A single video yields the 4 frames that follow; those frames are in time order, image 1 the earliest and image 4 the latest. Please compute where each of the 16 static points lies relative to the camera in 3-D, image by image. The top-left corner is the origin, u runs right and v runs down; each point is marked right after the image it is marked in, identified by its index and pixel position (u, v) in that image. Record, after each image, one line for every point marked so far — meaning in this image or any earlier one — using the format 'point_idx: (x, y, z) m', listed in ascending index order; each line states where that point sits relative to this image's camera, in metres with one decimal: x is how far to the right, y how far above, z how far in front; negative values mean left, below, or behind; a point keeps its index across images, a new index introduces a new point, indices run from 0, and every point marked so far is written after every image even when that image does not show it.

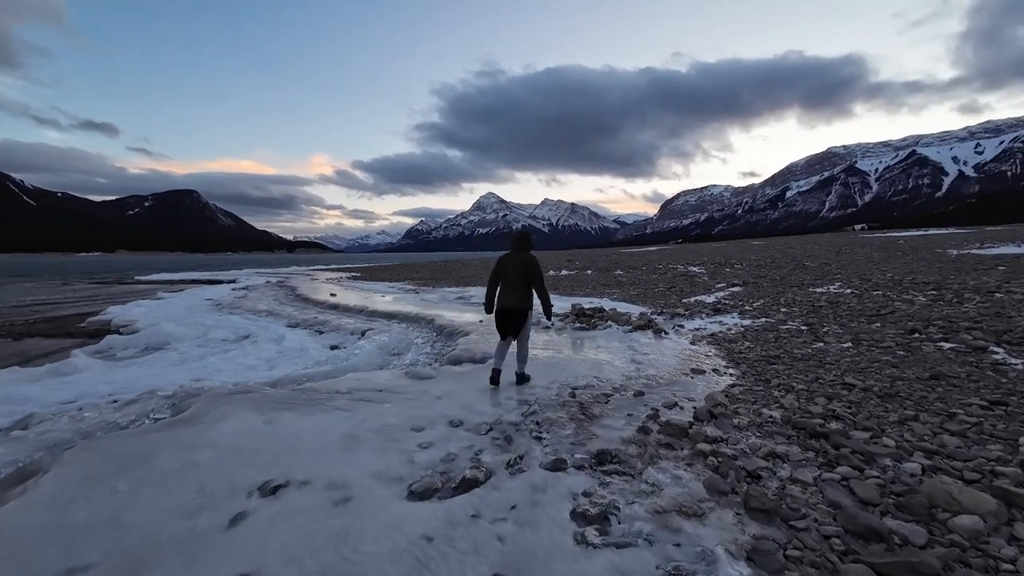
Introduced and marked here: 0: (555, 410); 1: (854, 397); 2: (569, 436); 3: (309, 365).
0: (+0.6, -1.7, +6.1) m
1: (+4.9, -1.6, +6.2) m
2: (+0.7, -1.8, +5.3) m
3: (-4.8, -1.8, +10.2) m
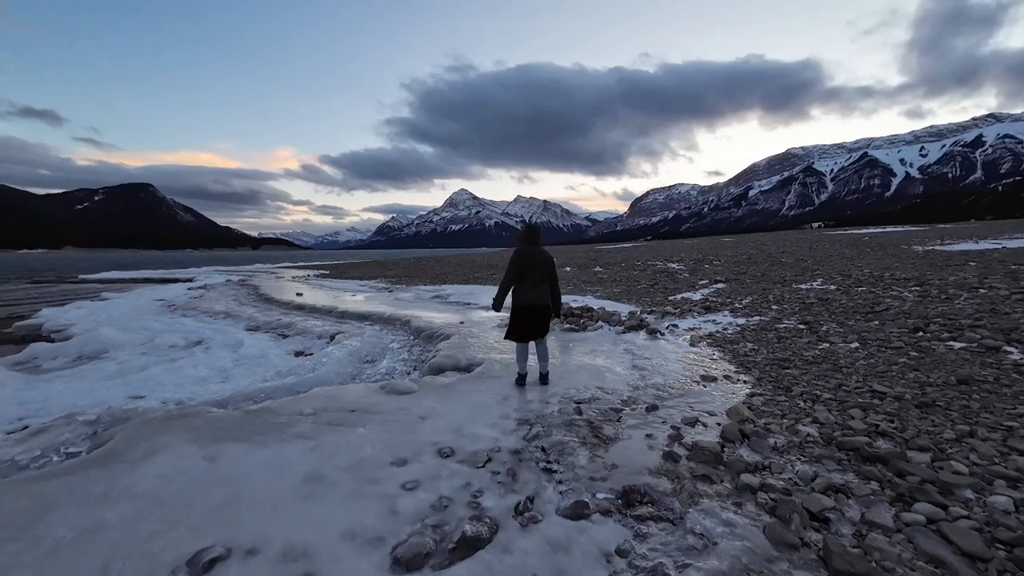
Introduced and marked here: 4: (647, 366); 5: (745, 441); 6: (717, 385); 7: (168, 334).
0: (+0.6, -1.7, +5.2) m
1: (+4.9, -1.5, +5.5) m
2: (+0.7, -1.8, +4.4) m
3: (-5.1, -1.8, +9.0) m
4: (+2.5, -1.5, +8.0) m
5: (+2.6, -1.7, +4.9) m
6: (+3.3, -1.6, +6.8) m
7: (-11.9, -1.6, +14.8) m
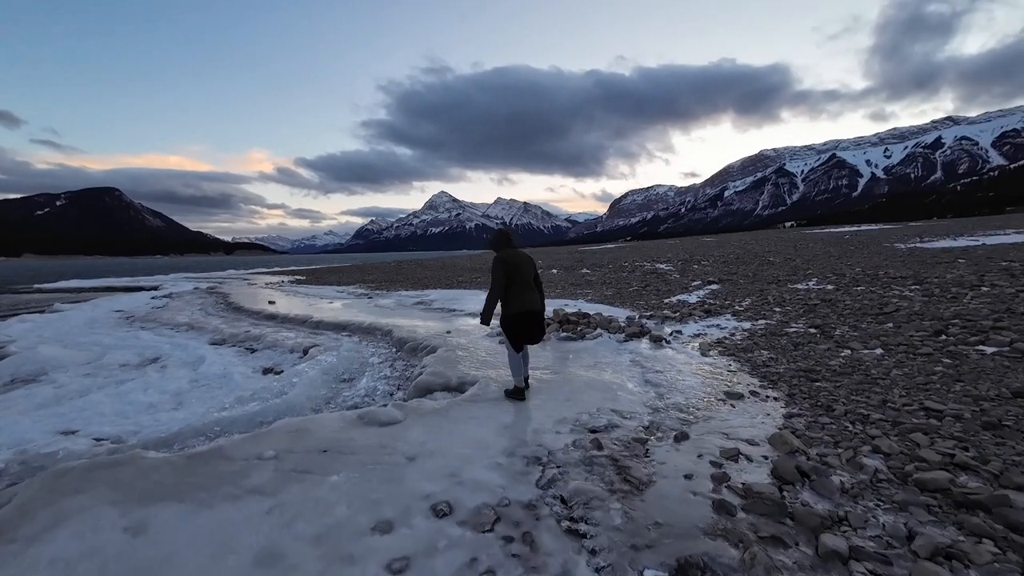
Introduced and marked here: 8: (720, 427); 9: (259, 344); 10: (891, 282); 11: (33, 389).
0: (+0.7, -1.9, +4.3) m
1: (+5.0, -1.6, +4.8) m
2: (+0.9, -1.9, +3.5) m
3: (-5.1, -2.0, +7.8) m
4: (+2.5, -1.6, +7.2) m
5: (+2.8, -1.8, +4.0) m
6: (+3.3, -1.6, +6.0) m
7: (-12.2, -1.9, +13.4) m
8: (+2.6, -1.7, +5.3) m
9: (-7.9, -1.7, +13.4) m
10: (+13.4, +0.2, +15.3) m
11: (-10.9, -2.3, +9.8) m
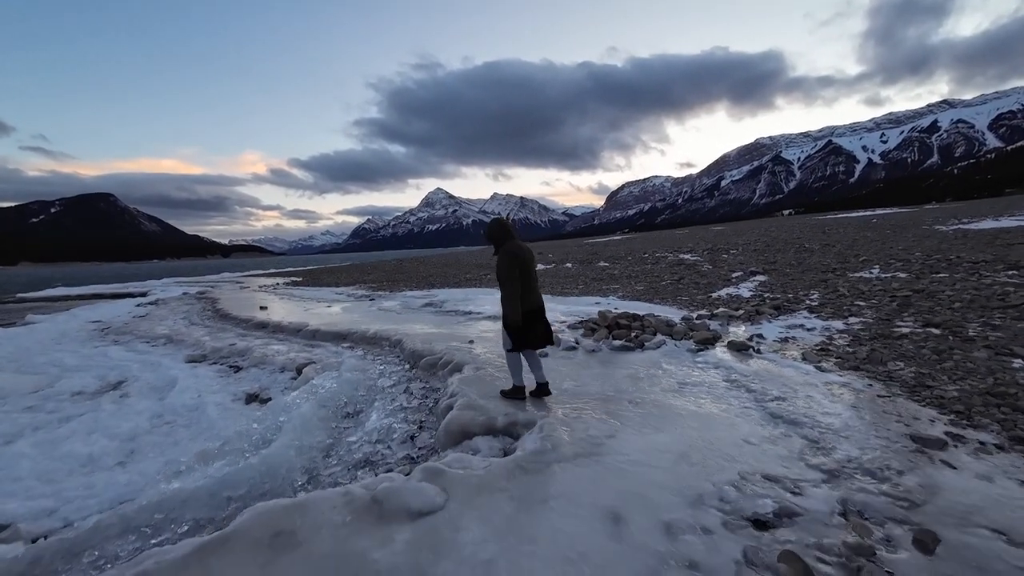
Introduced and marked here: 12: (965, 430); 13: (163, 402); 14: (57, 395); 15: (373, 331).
0: (+1.6, -1.9, +2.2) m
1: (+5.8, -1.5, +2.7) m
2: (+1.8, -2.0, +1.4) m
3: (-4.2, -2.2, +5.7) m
4: (+3.4, -1.5, +5.1) m
5: (+3.6, -1.8, +2.0) m
6: (+4.2, -1.6, +3.9) m
7: (-11.3, -2.2, +11.2) m
8: (+3.5, -1.7, +3.3) m
9: (-7.0, -1.9, +11.3) m
10: (+14.2, +0.6, +13.2) m
11: (-10.0, -2.6, +7.7) m
12: (+4.7, -1.5, +4.5) m
13: (-7.0, -2.3, +8.6) m
14: (-10.1, -2.4, +9.5) m
15: (-4.1, -1.3, +12.5) m
